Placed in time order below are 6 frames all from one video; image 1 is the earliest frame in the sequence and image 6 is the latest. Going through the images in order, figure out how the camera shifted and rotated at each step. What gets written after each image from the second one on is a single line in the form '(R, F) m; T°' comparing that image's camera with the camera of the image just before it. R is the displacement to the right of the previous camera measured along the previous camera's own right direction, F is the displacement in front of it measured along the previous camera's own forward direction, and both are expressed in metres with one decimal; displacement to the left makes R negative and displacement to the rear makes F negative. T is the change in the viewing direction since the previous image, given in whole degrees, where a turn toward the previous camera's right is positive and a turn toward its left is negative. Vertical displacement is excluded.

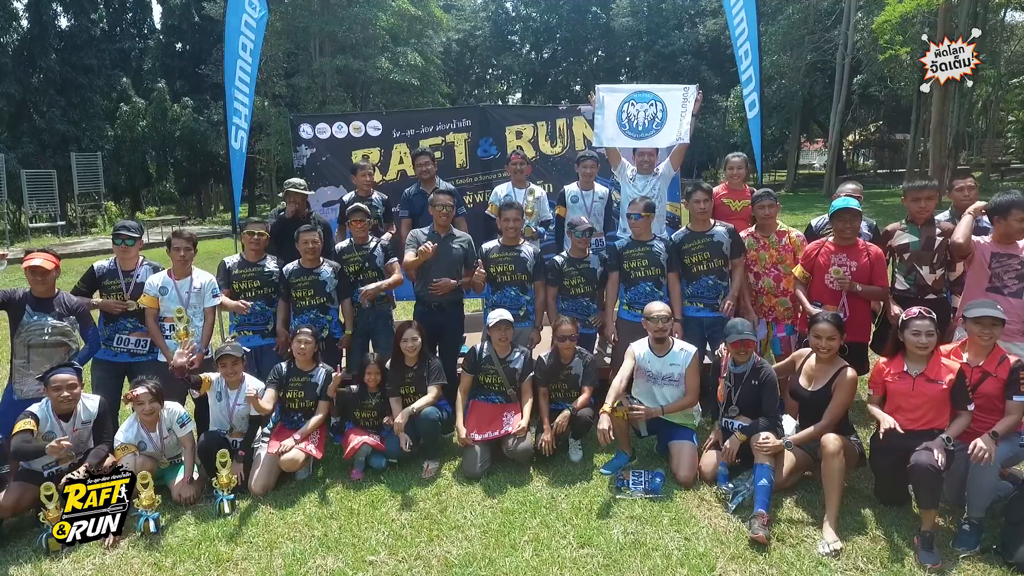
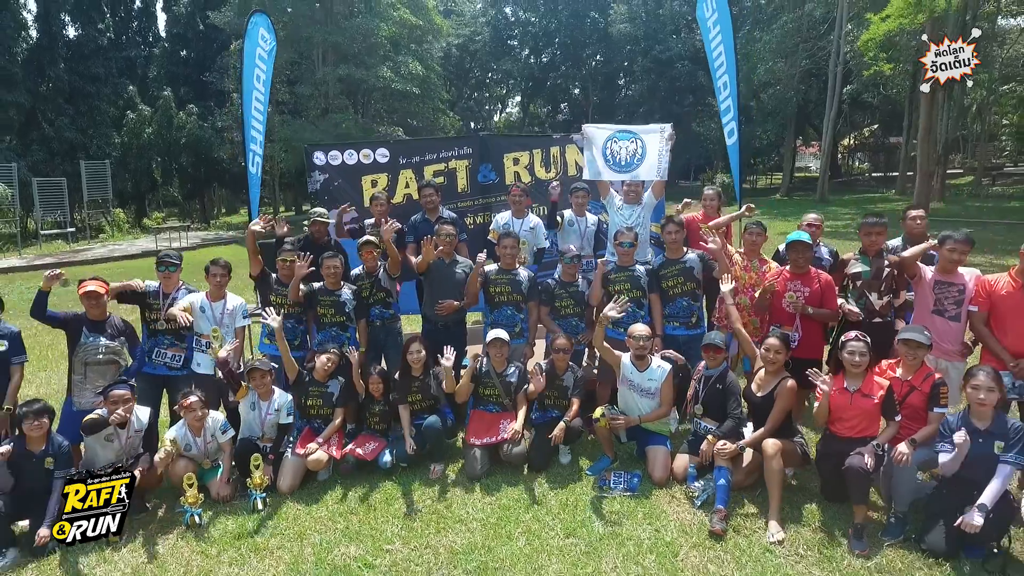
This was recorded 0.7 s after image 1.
(0.0, -0.6) m; 0°
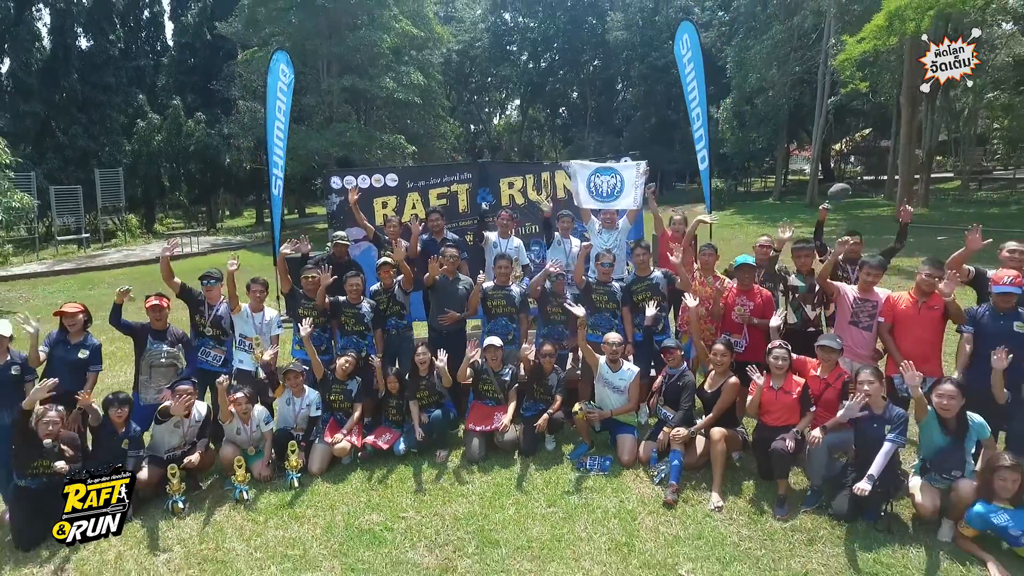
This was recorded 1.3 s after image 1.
(+0.1, -1.0) m; 0°
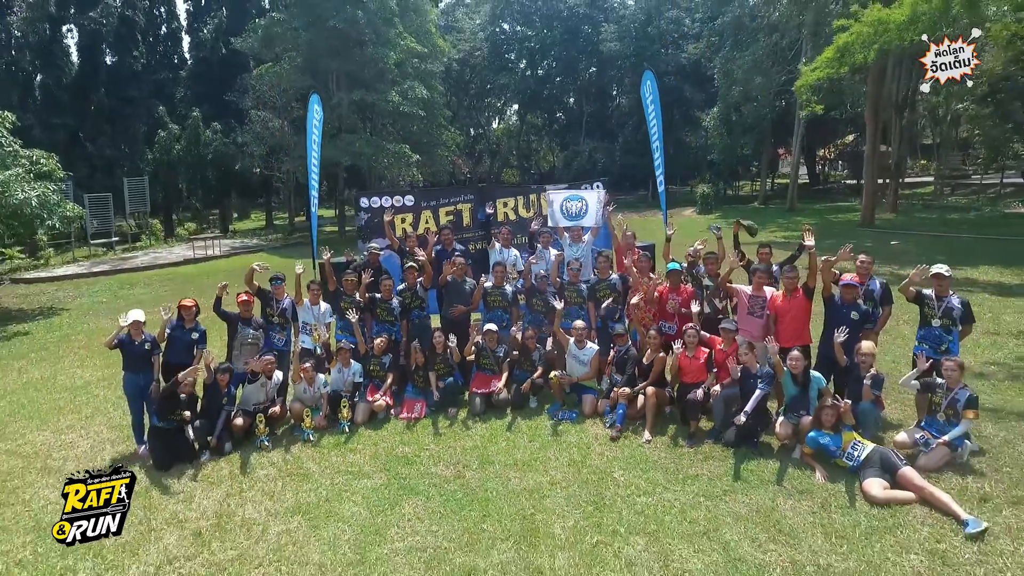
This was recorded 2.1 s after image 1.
(+0.1, -2.1) m; 0°
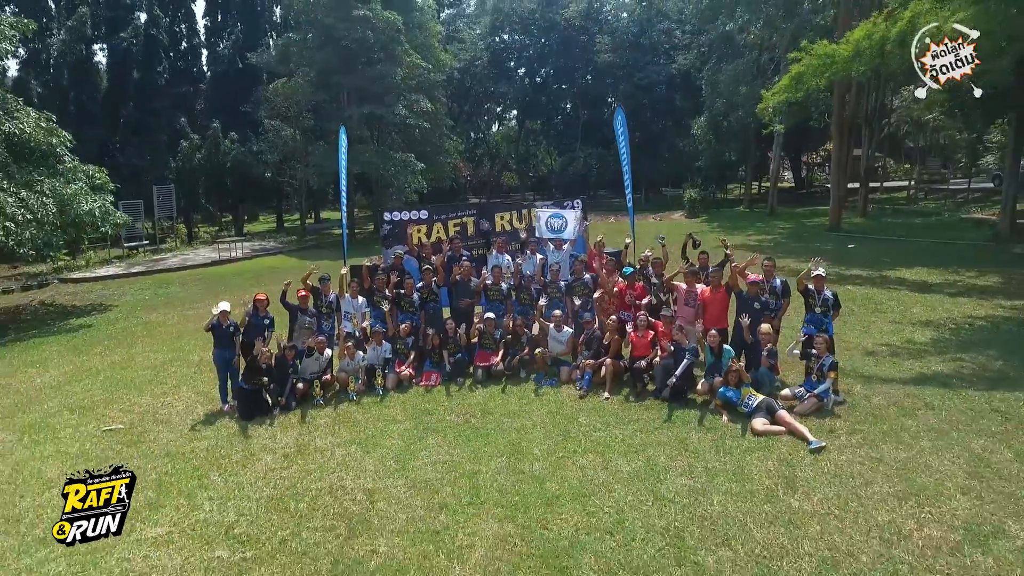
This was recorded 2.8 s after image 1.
(+0.1, -2.4) m; 0°
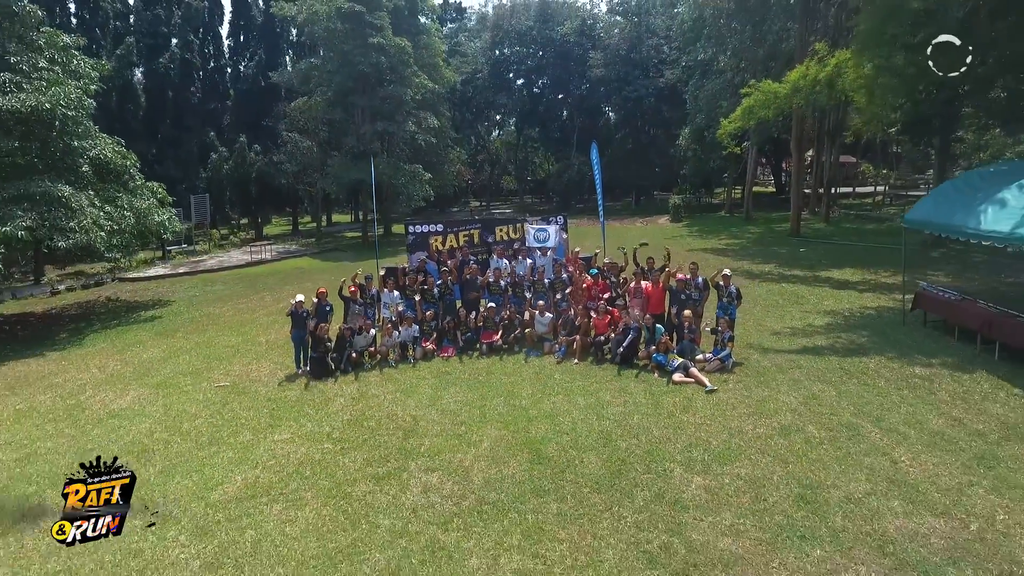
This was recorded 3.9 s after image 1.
(+0.1, -3.7) m; 0°
